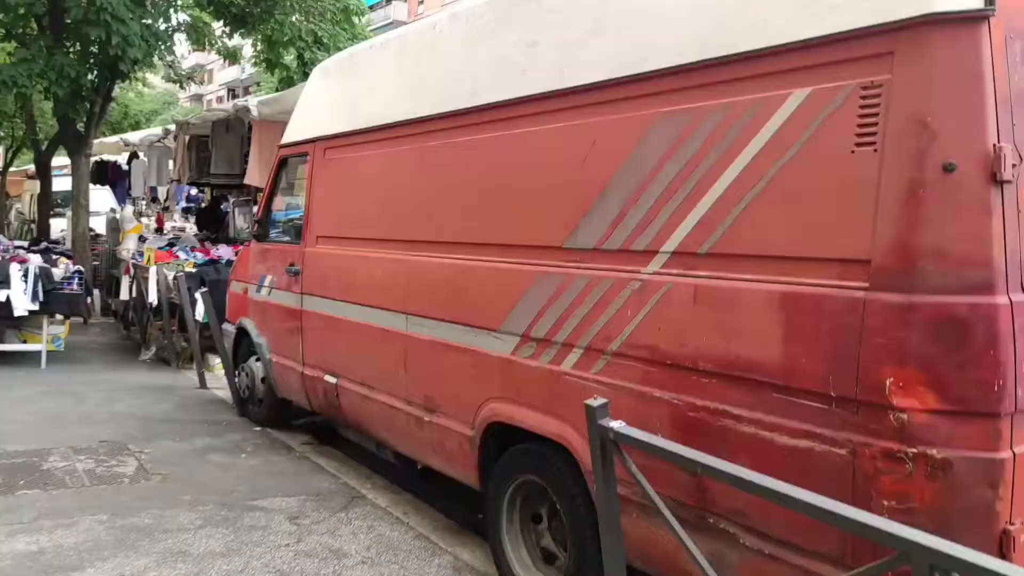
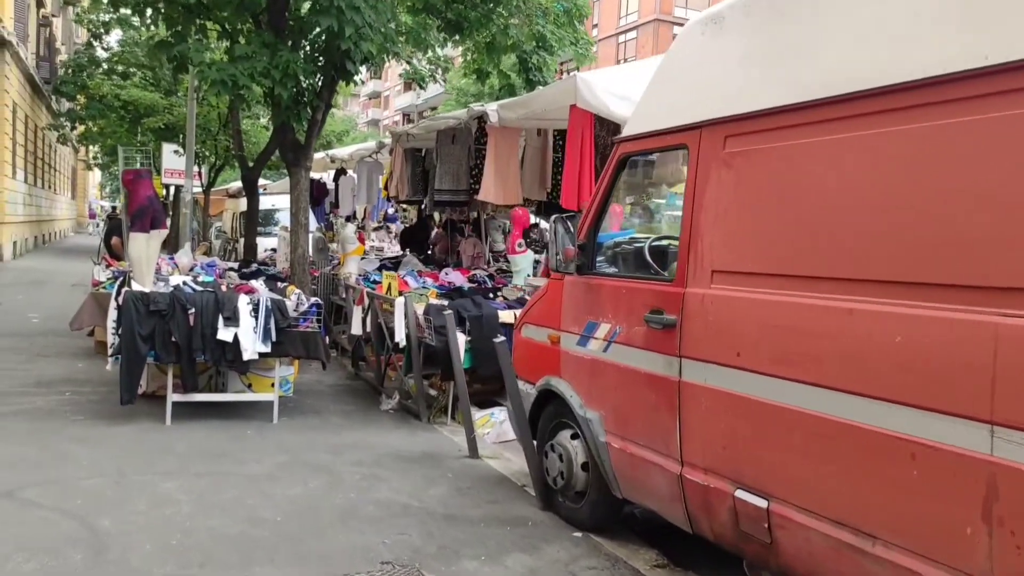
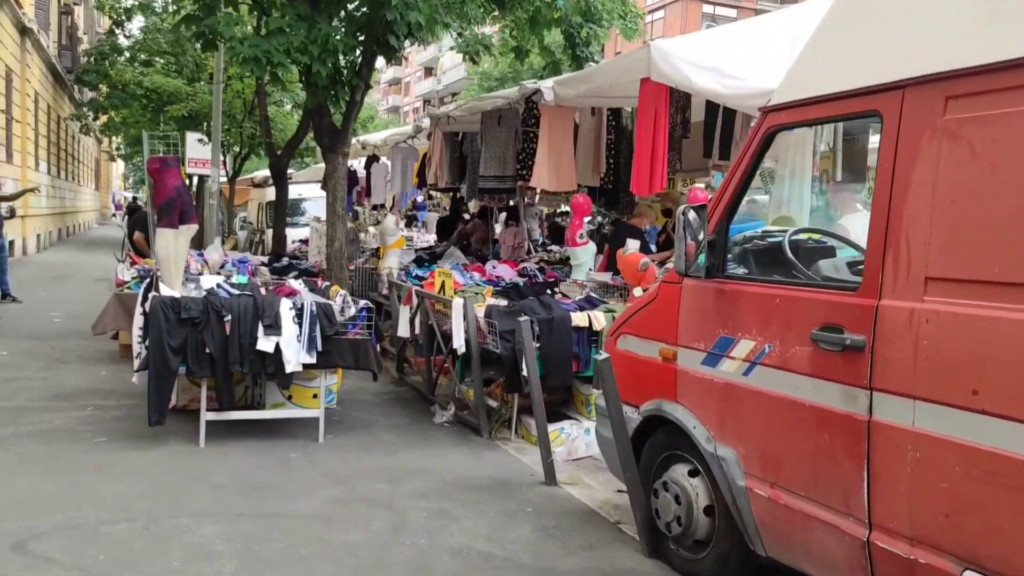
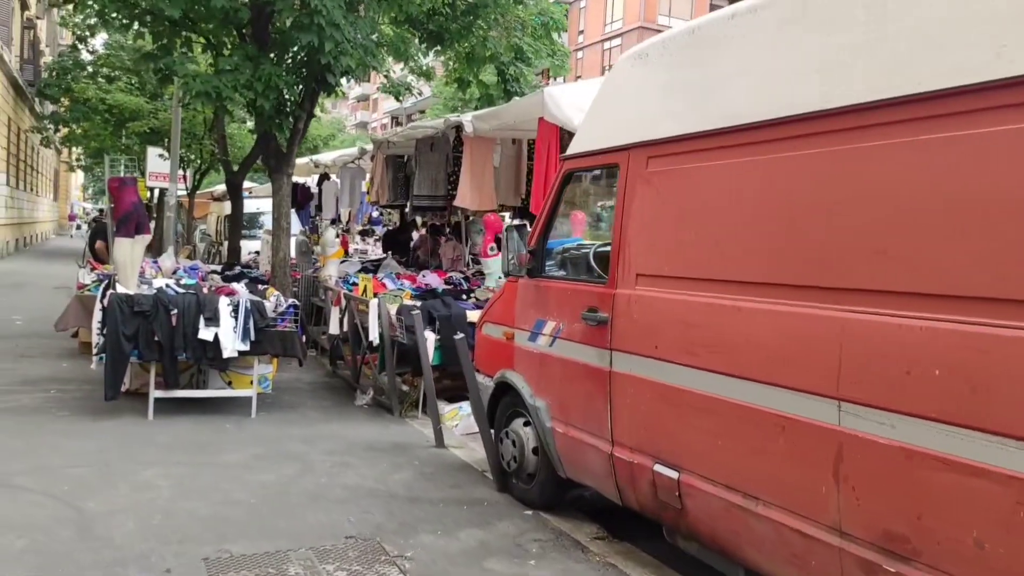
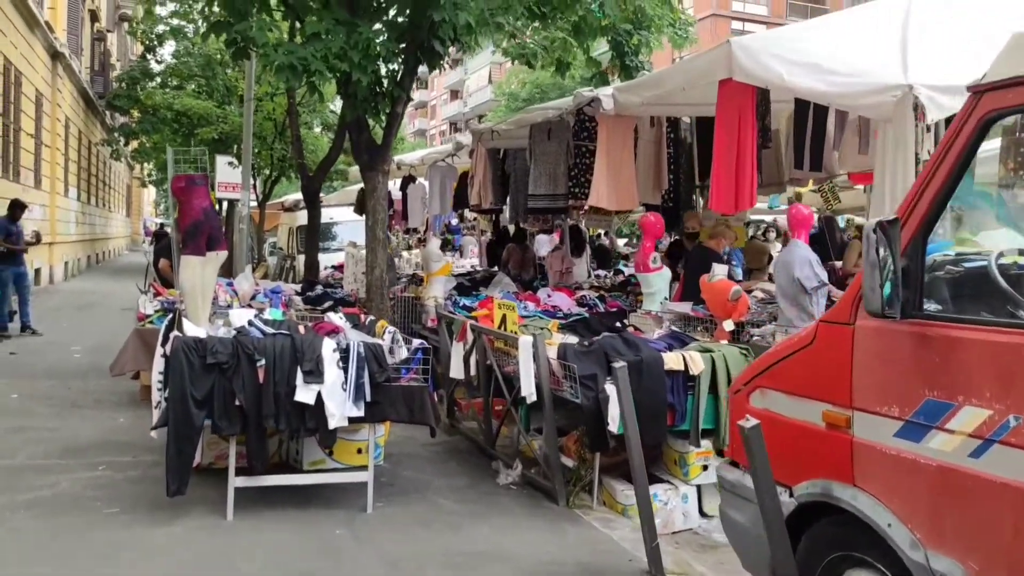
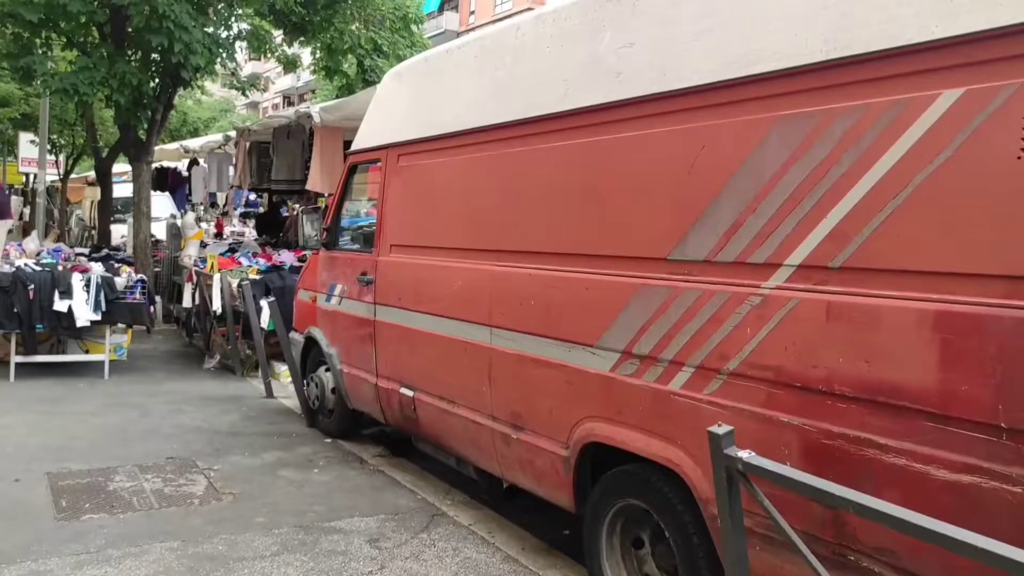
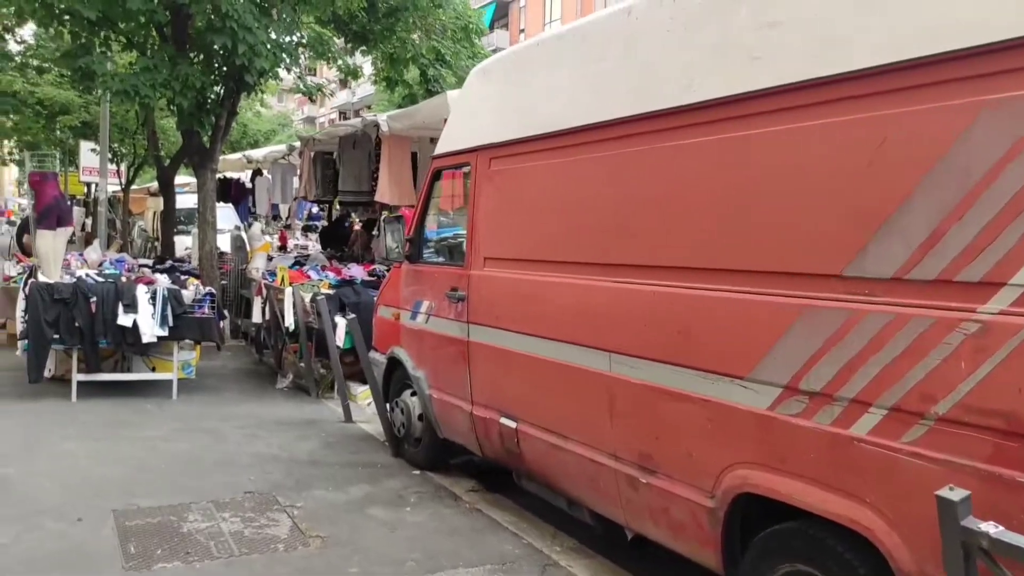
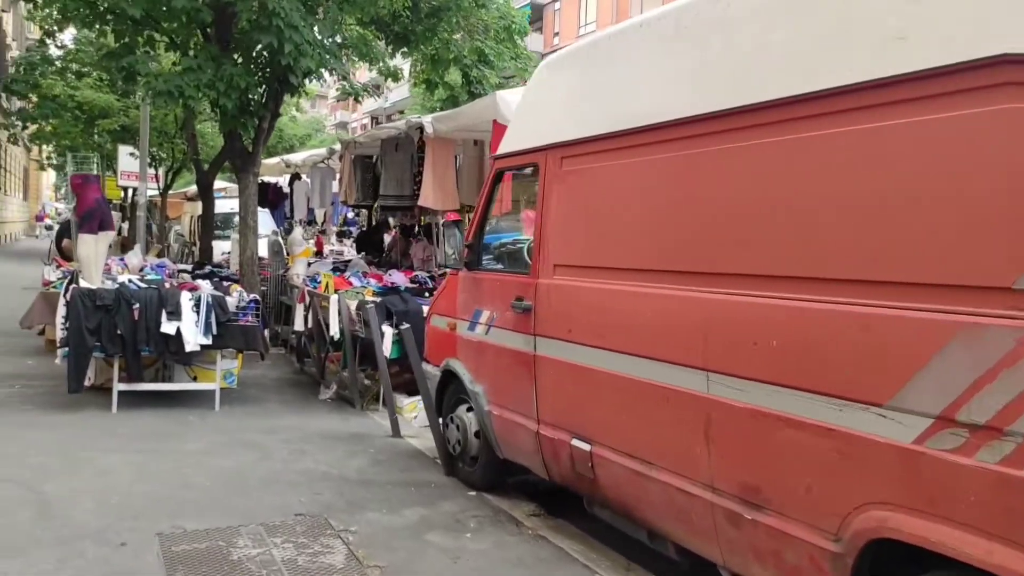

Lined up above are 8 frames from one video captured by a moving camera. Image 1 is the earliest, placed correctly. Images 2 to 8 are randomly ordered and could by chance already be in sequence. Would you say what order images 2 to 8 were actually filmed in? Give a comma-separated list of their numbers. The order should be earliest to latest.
6, 7, 8, 4, 2, 3, 5
